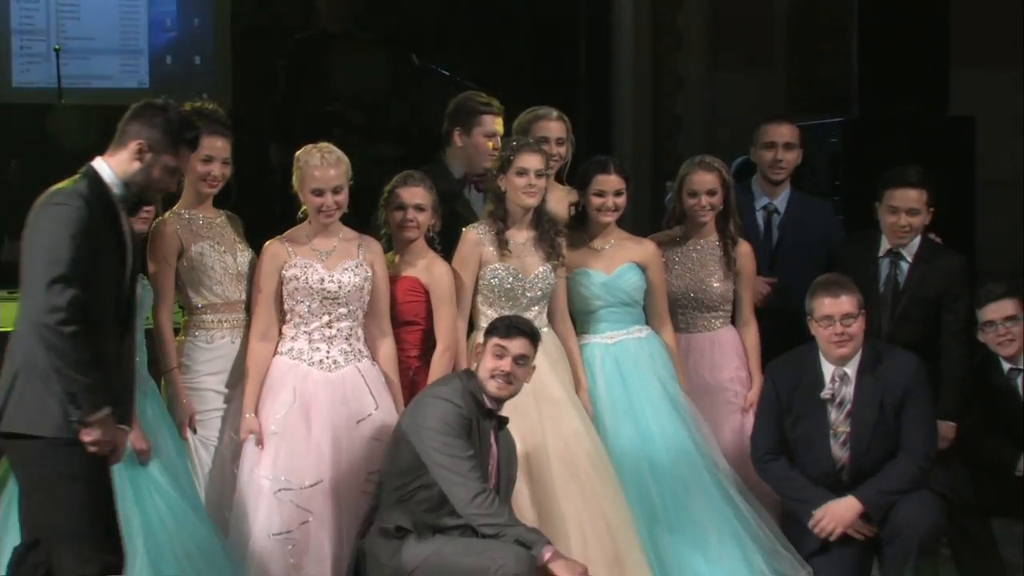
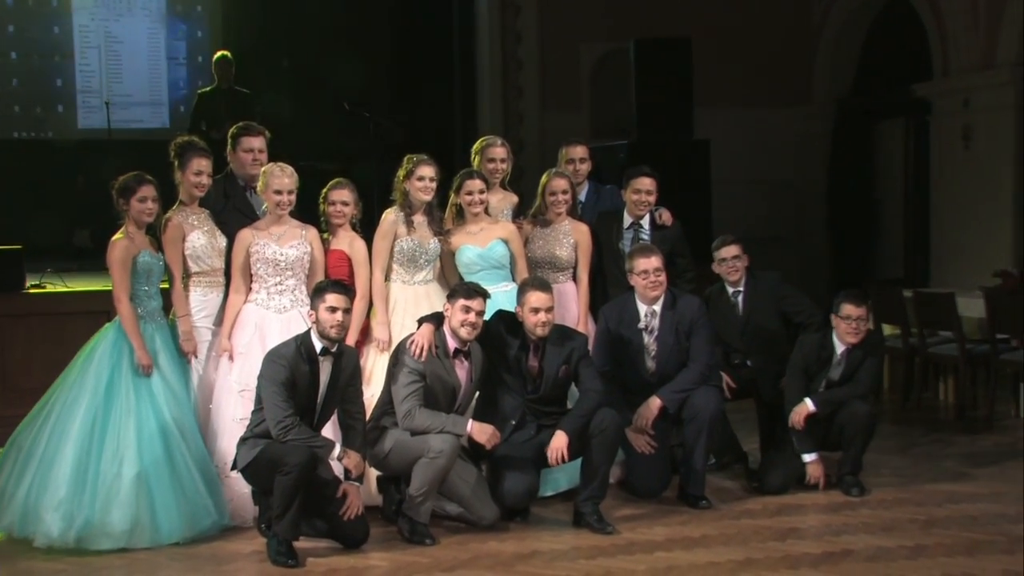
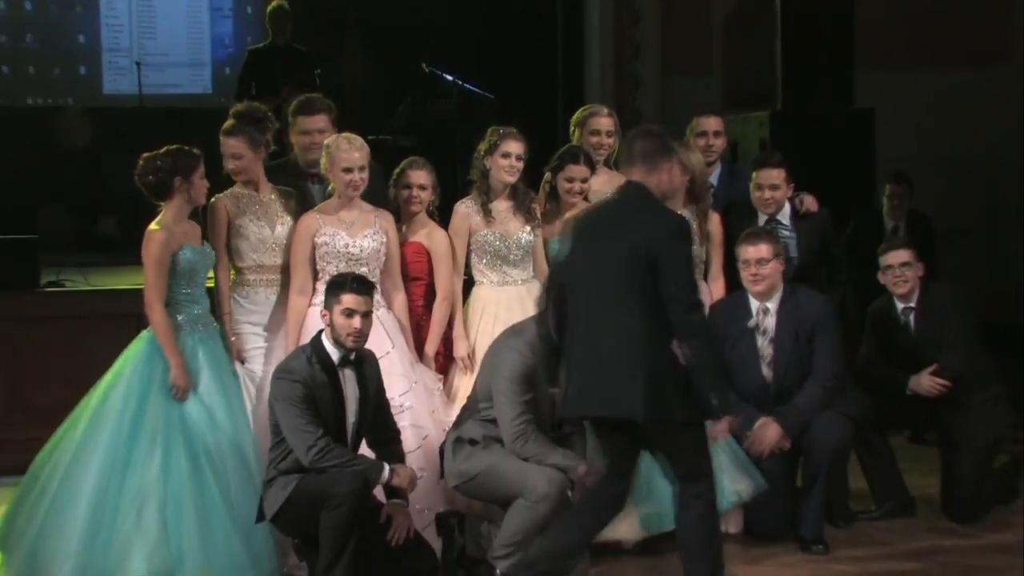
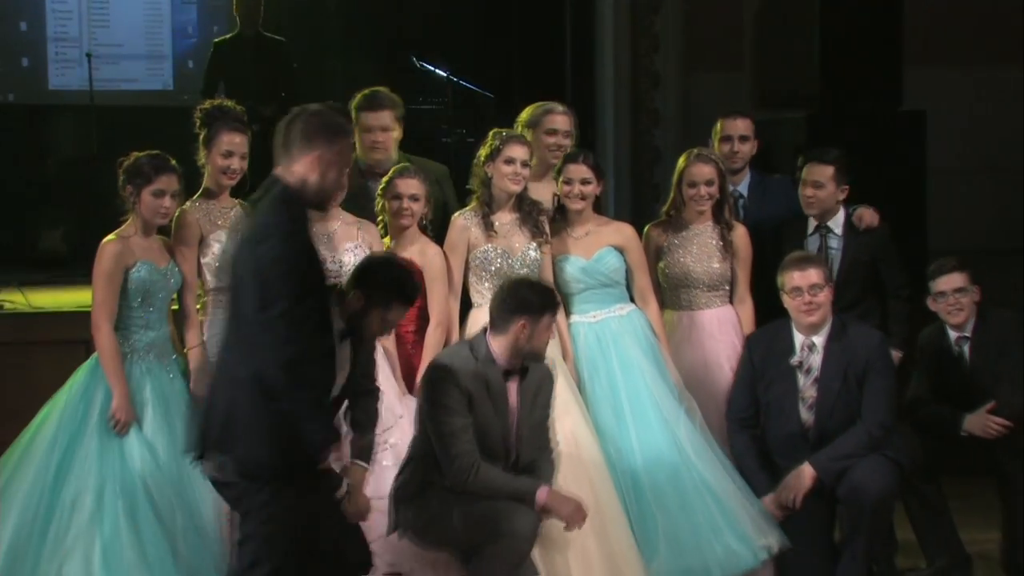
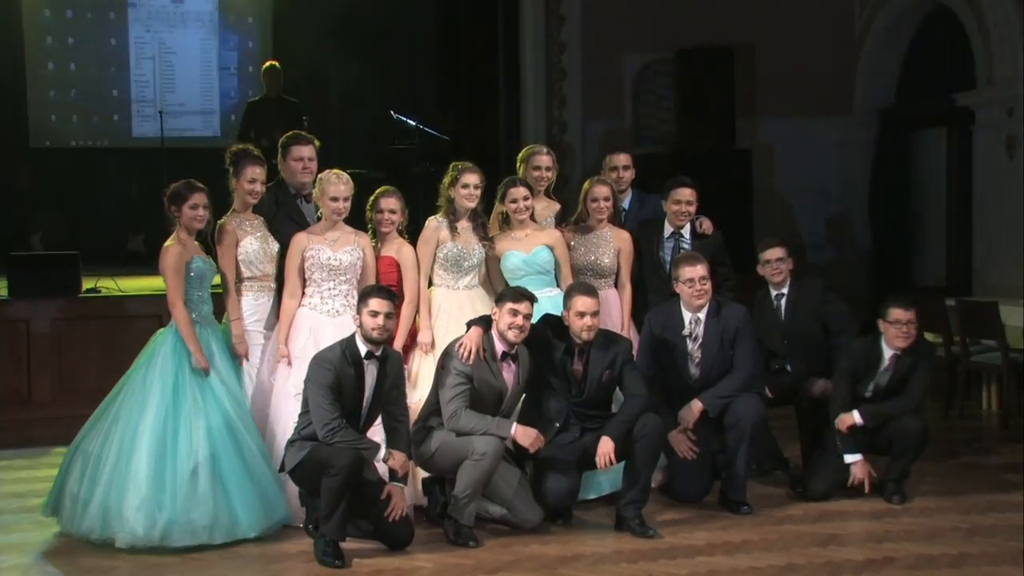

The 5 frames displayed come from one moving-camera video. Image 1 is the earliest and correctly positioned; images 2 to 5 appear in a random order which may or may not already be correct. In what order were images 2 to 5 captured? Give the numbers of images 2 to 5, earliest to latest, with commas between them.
4, 3, 5, 2
